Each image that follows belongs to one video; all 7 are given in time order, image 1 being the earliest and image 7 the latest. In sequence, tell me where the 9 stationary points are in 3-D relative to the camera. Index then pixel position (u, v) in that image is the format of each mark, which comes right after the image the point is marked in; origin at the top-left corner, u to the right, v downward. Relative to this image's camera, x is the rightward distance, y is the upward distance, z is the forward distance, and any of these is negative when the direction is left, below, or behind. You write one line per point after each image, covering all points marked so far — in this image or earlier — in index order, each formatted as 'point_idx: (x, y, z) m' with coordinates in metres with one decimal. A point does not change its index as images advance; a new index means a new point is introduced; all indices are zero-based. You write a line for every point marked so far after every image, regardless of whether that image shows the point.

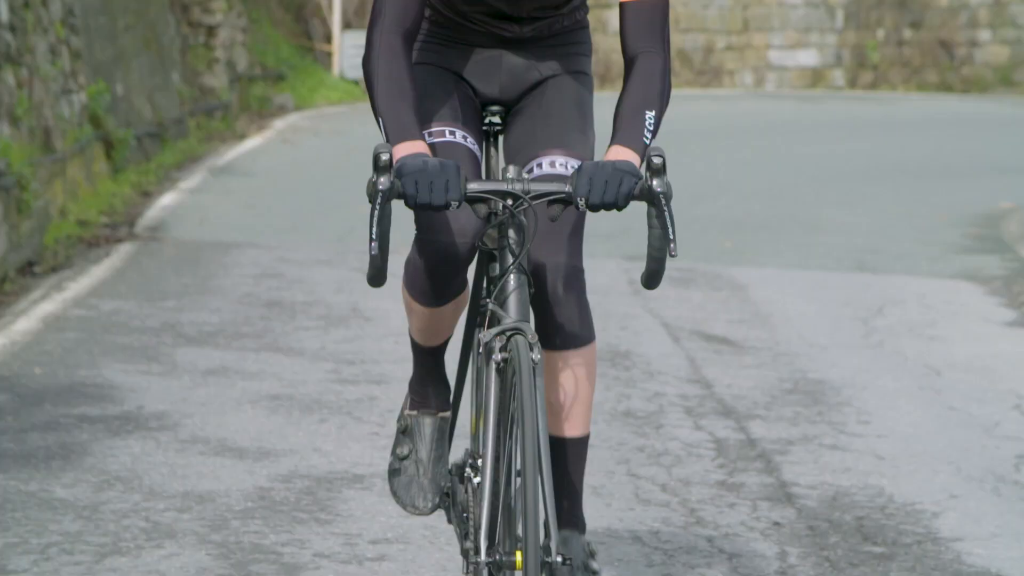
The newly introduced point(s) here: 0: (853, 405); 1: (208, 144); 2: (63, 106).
0: (+0.8, -0.3, +5.9) m
1: (-1.7, +0.8, +13.6) m
2: (-1.8, +0.7, +10.2) m
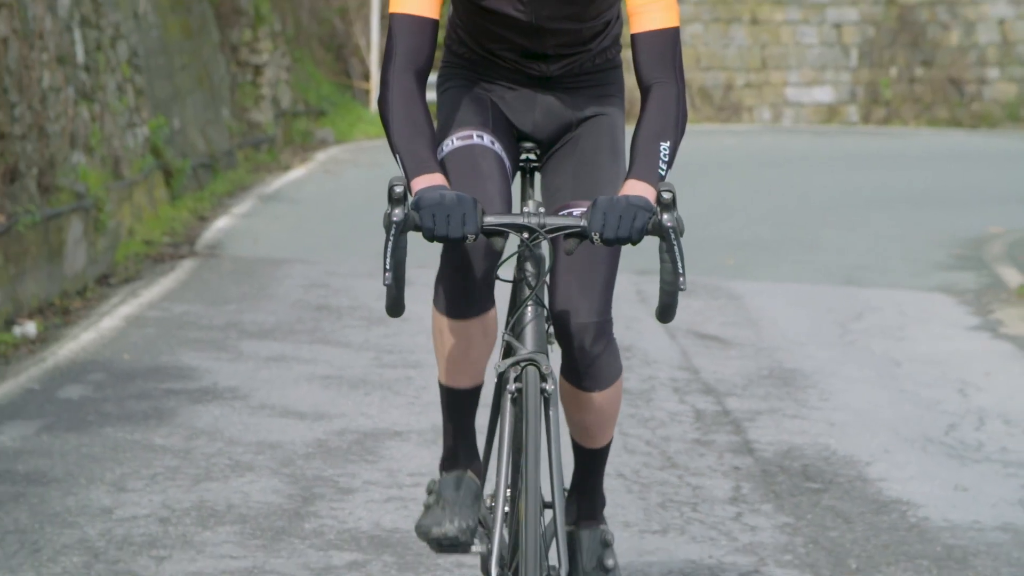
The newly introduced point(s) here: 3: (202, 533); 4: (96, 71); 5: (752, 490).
0: (+0.8, -0.3, +6.9) m
1: (-1.5, +0.7, +14.7) m
2: (-1.7, +0.7, +11.2) m
3: (-0.5, -0.4, +4.3) m
4: (-1.7, +0.9, +10.4) m
5: (+0.5, -0.4, +5.1) m
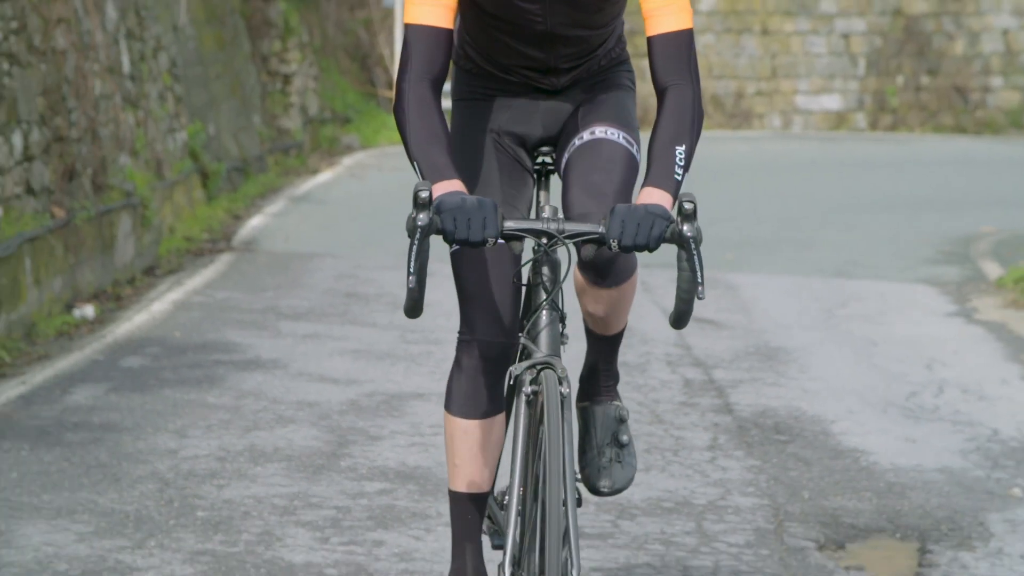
0: (+0.9, -0.2, +7.7) m
1: (-1.4, +0.7, +15.5) m
2: (-1.6, +0.7, +12.0) m
3: (-0.5, -0.4, +5.1) m
4: (-1.7, +0.9, +11.2) m
5: (+0.5, -0.4, +5.9) m
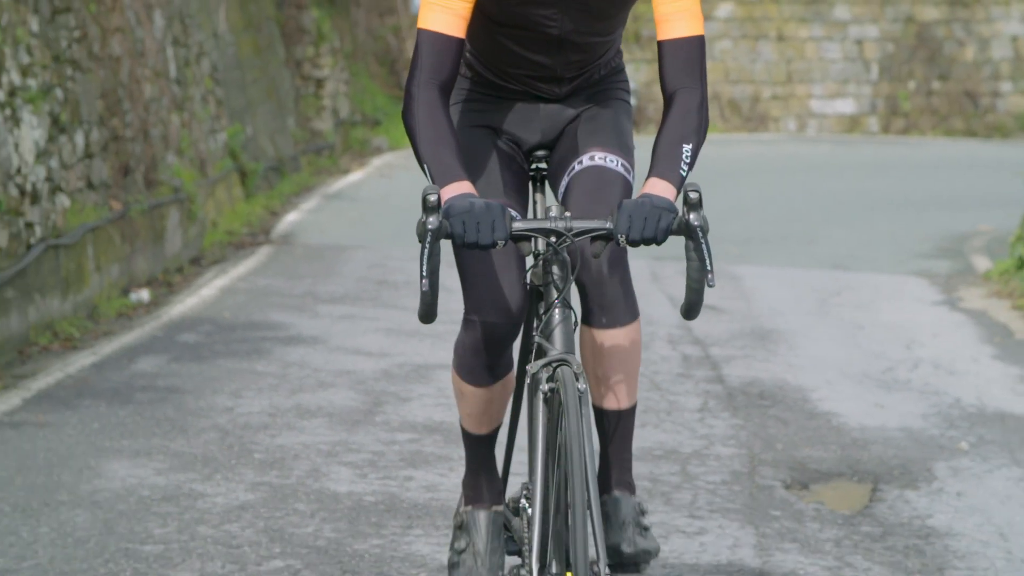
0: (+0.9, -0.2, +8.5) m
1: (-1.3, +0.7, +16.3) m
2: (-1.5, +0.8, +12.8) m
3: (-0.5, -0.3, +5.9) m
4: (-1.6, +1.0, +12.0) m
5: (+0.5, -0.3, +6.6) m
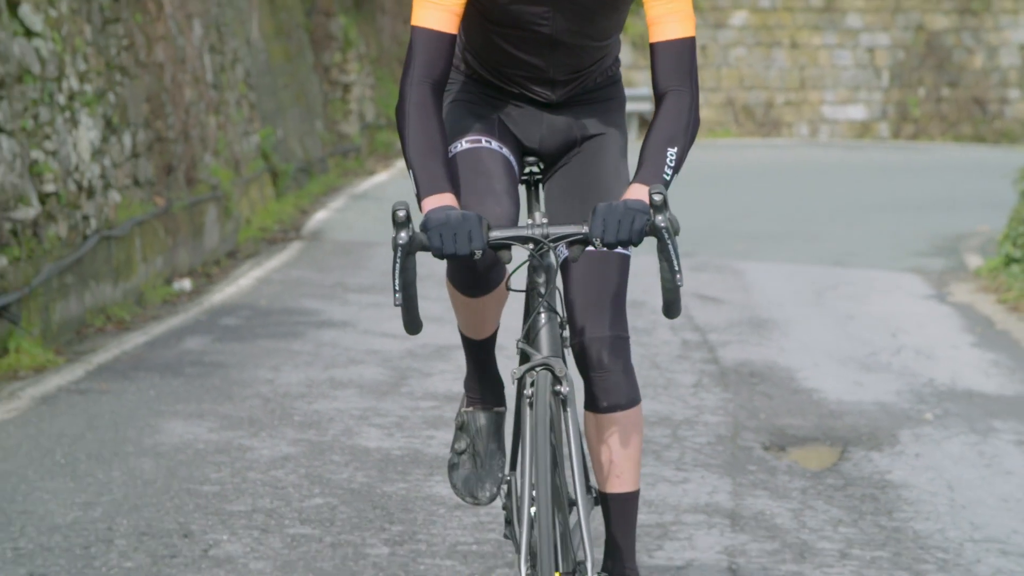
0: (+1.0, -0.1, +9.1) m
1: (-1.1, +0.8, +17.0) m
2: (-1.4, +0.8, +13.6) m
3: (-0.5, -0.3, +6.6) m
4: (-1.5, +1.0, +12.8) m
5: (+0.6, -0.3, +7.3) m
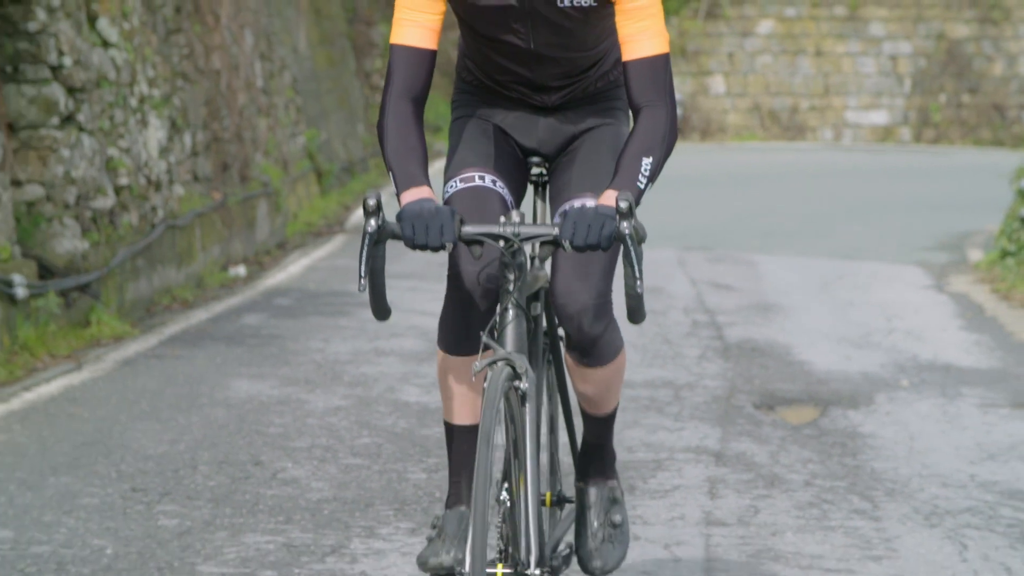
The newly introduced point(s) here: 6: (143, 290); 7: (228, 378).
0: (+1.1, -0.1, +10.0) m
1: (-0.9, +0.8, +17.9) m
2: (-1.3, +0.8, +14.5) m
3: (-0.4, -0.2, +7.5) m
4: (-1.3, +1.1, +13.7) m
5: (+0.7, -0.2, +8.2) m
6: (-1.3, 0.0, +8.7) m
7: (-0.8, -0.2, +6.9) m
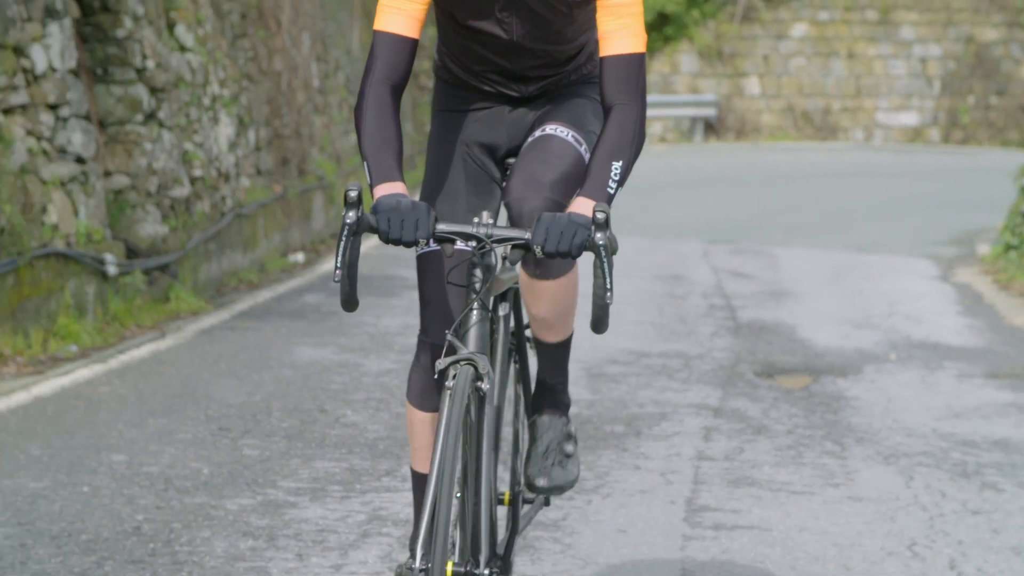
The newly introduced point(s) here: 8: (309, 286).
0: (+1.2, 0.0, +10.9) m
1: (-0.6, +0.9, +18.9) m
2: (-1.0, +0.9, +15.4) m
3: (-0.3, -0.1, +8.5) m
4: (-1.1, +1.1, +14.6) m
5: (+0.8, -0.2, +9.1) m
6: (-1.2, +0.1, +9.7) m
7: (-0.7, -0.2, +7.8) m
8: (-0.8, 0.0, +10.0) m
